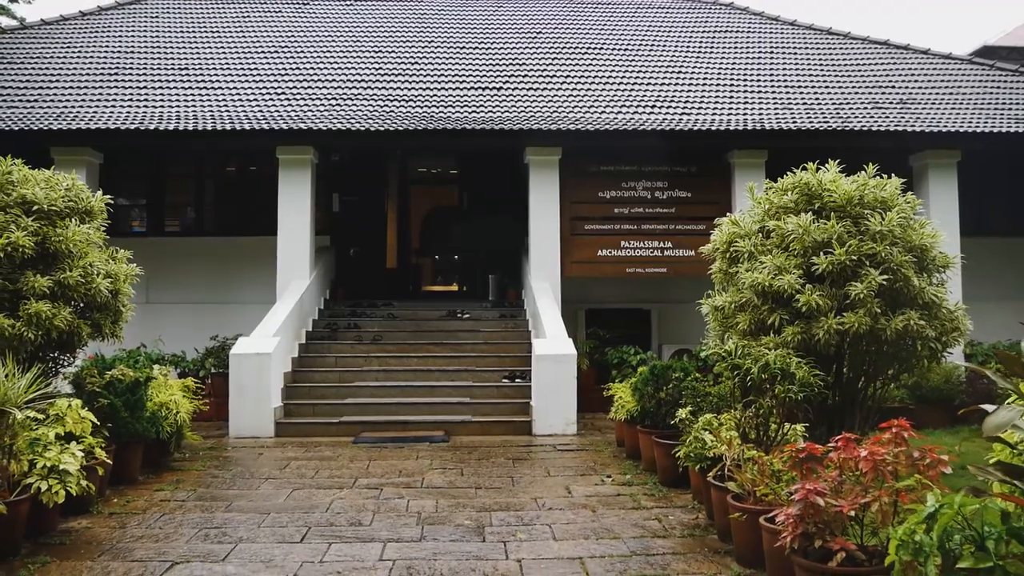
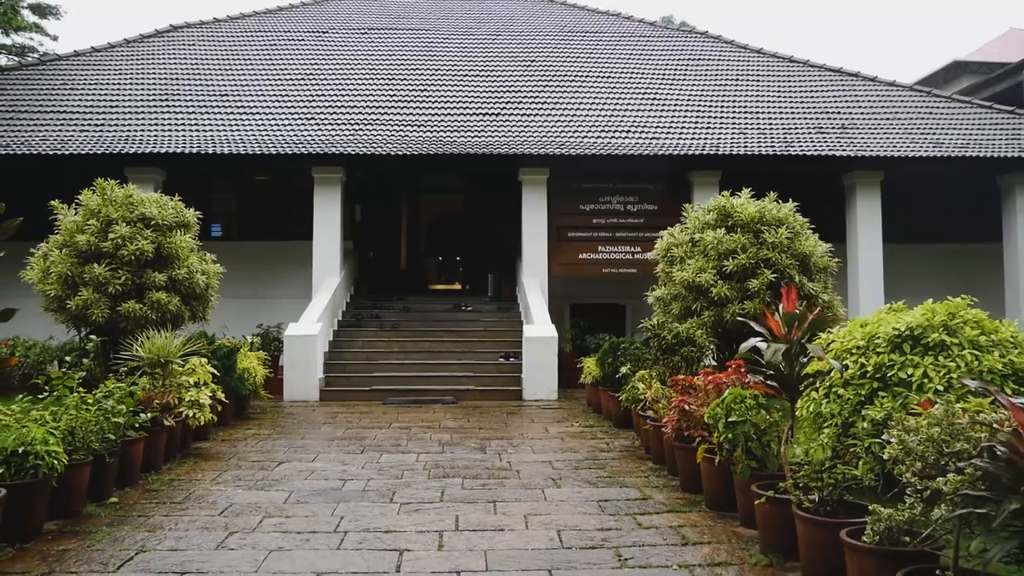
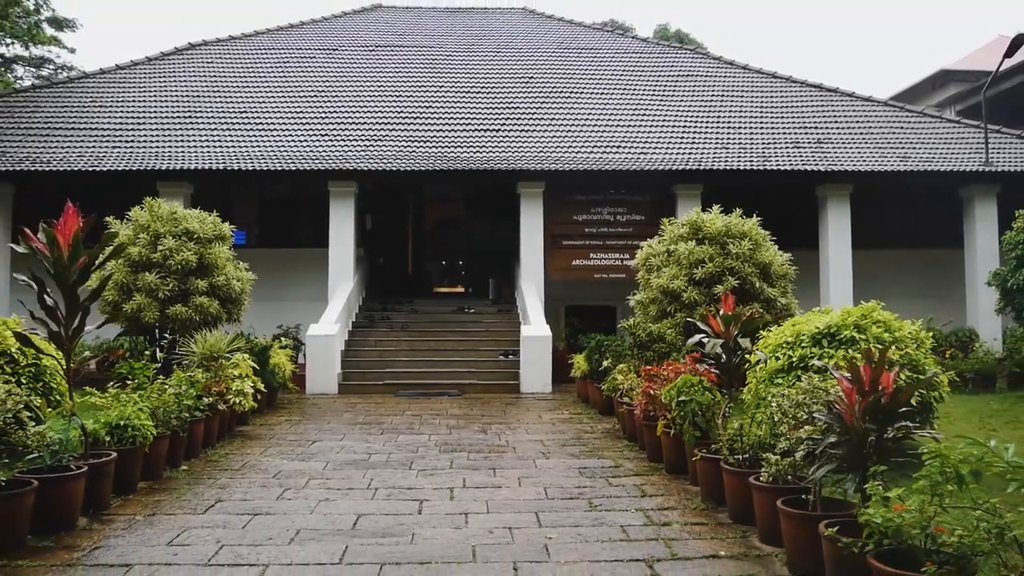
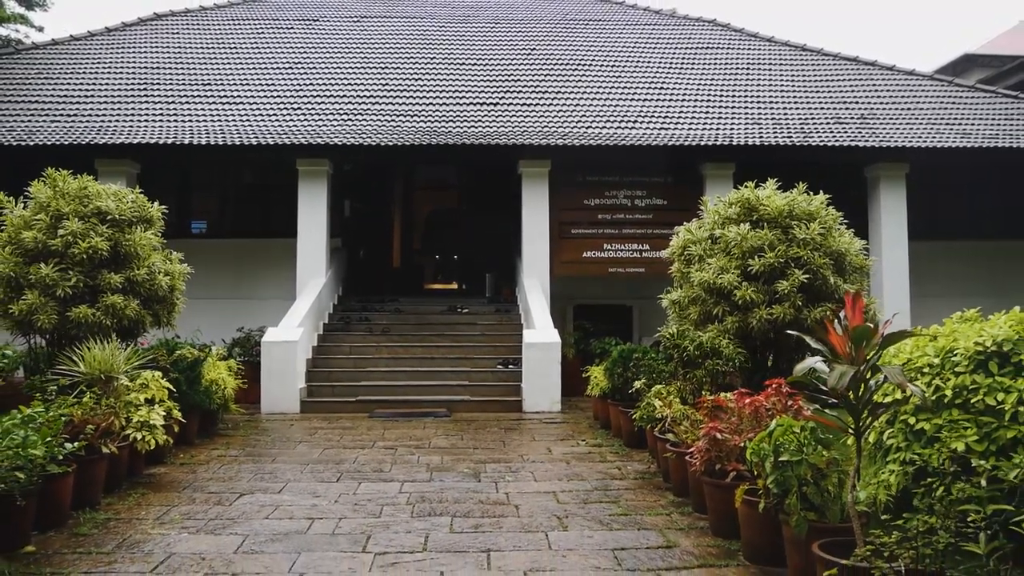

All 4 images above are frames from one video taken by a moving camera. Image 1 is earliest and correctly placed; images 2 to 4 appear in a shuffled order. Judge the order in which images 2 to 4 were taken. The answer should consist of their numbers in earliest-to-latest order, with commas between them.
4, 2, 3
